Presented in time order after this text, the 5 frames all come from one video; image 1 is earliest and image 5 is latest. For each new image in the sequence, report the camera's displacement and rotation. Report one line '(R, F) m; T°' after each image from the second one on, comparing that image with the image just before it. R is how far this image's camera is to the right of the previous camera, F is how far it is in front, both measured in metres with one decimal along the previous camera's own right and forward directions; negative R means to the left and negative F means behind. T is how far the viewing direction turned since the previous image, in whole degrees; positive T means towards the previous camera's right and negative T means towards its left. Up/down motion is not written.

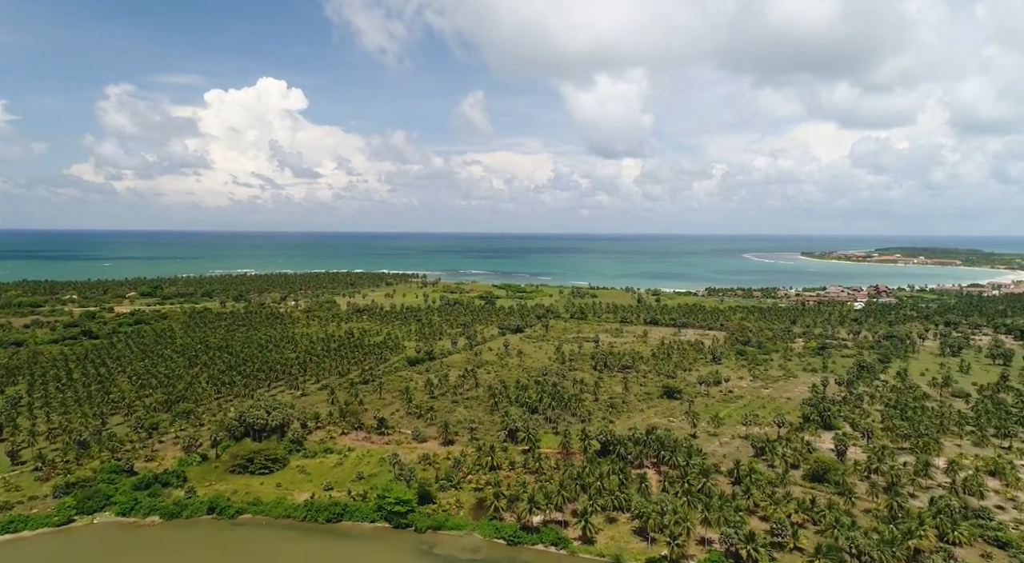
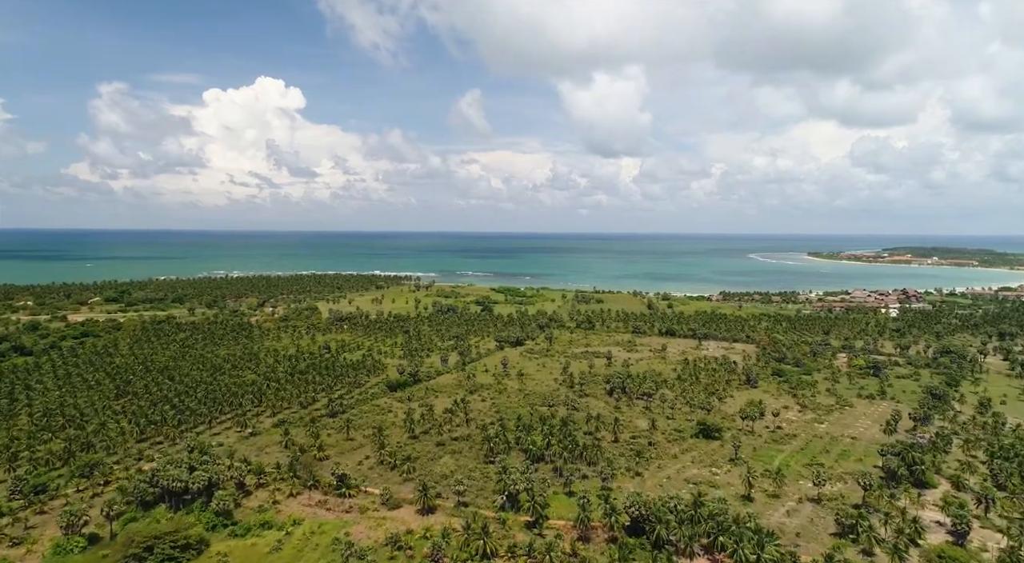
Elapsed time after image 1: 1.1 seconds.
(-0.1, +18.8) m; 0°
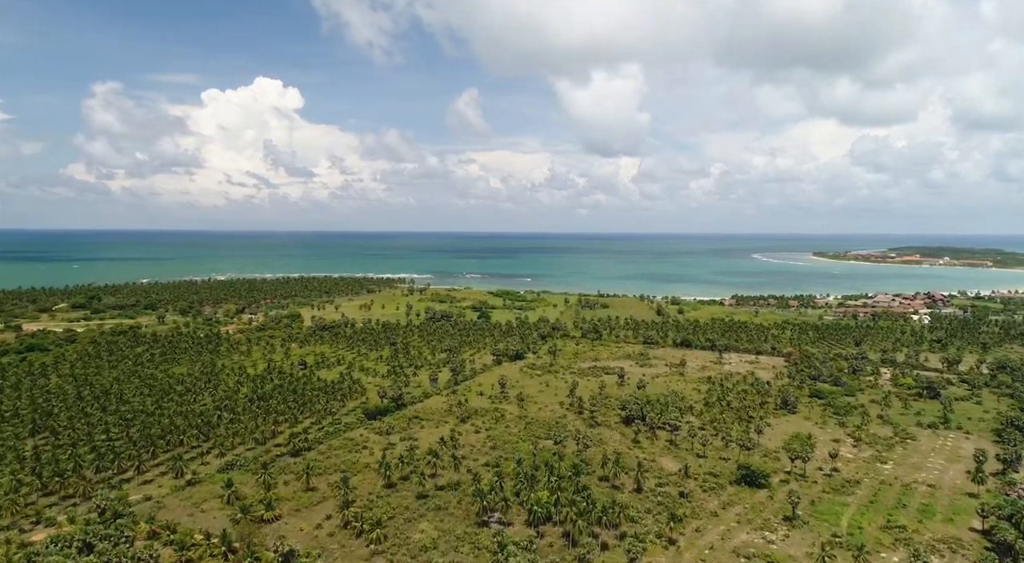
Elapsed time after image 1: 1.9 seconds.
(0.0, +14.8) m; 0°
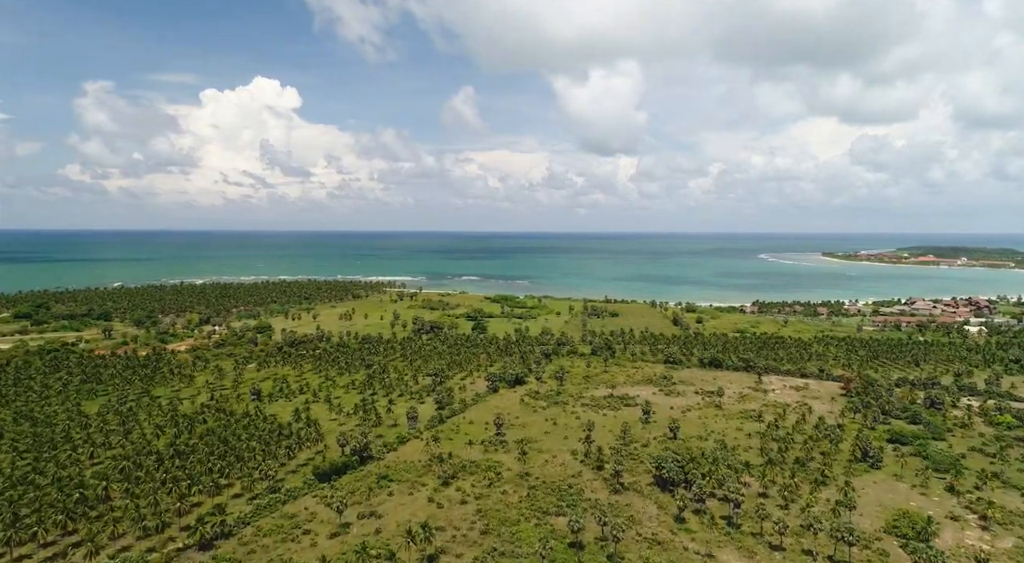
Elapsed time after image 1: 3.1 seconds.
(0.0, +21.1) m; 0°
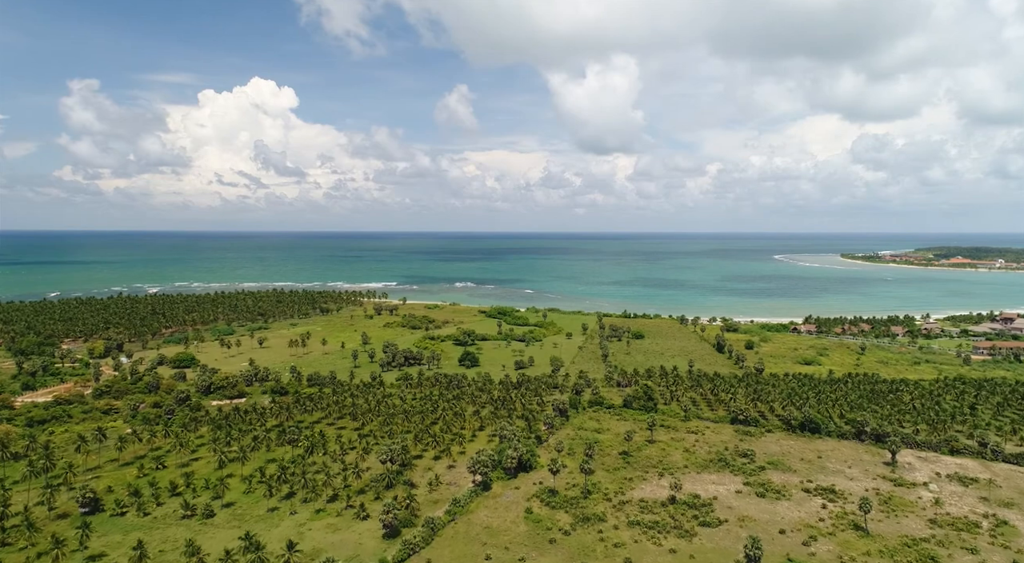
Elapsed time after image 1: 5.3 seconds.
(-0.2, +37.9) m; 0°
